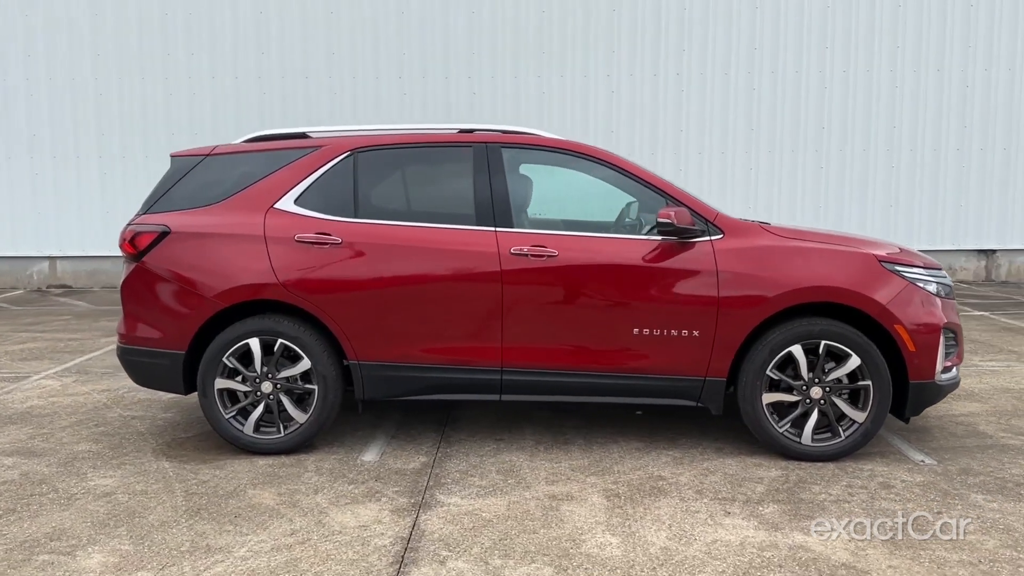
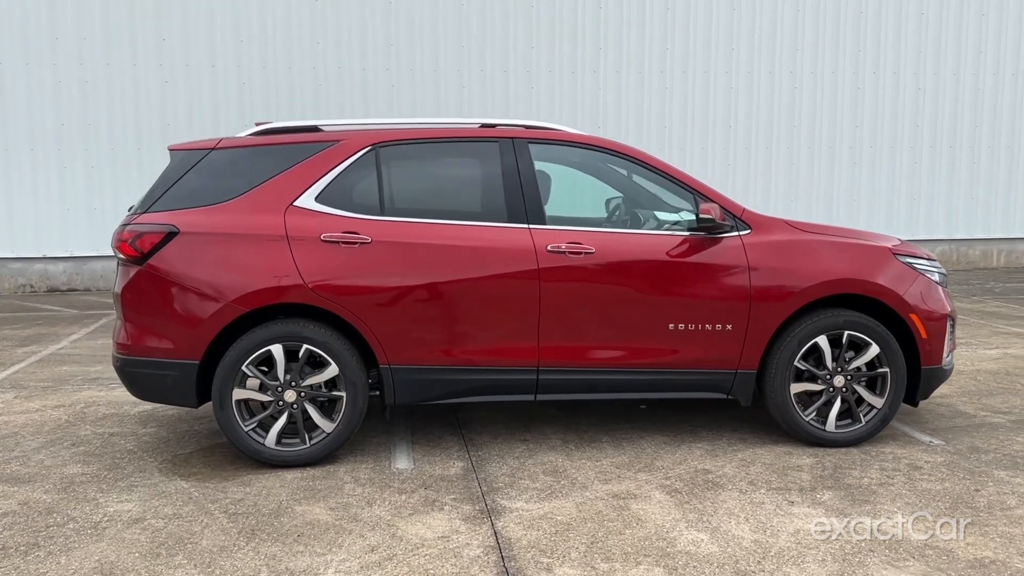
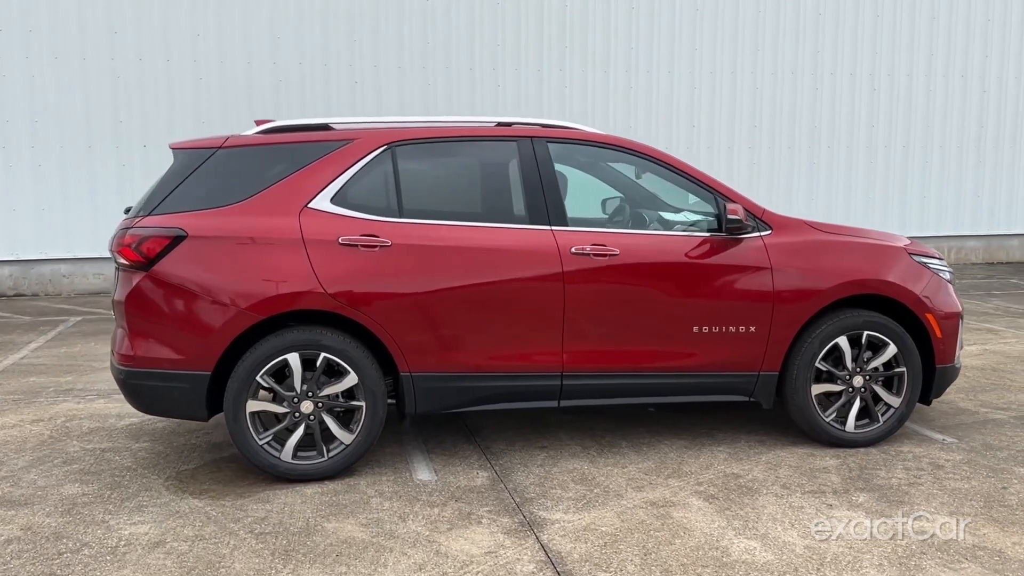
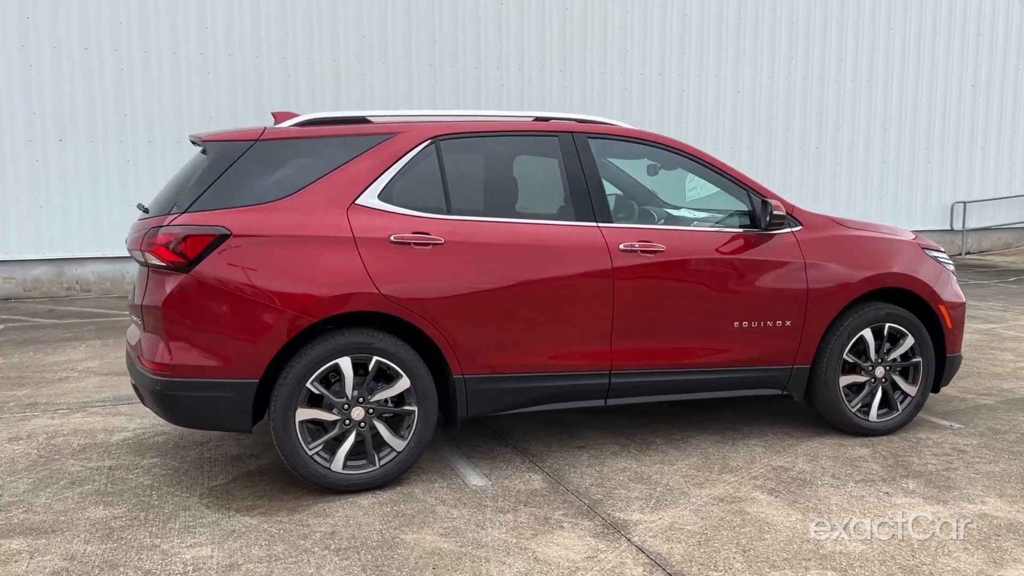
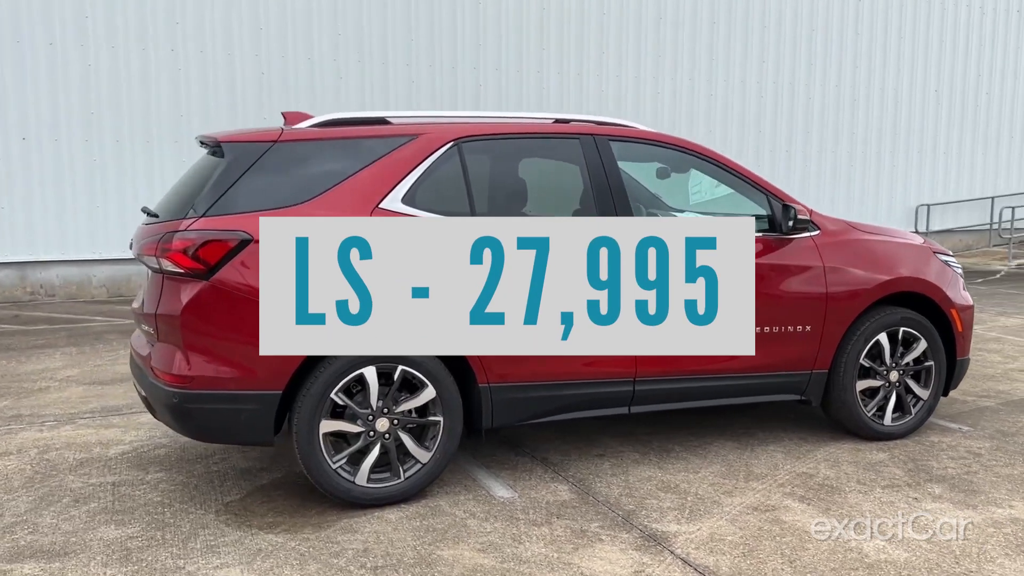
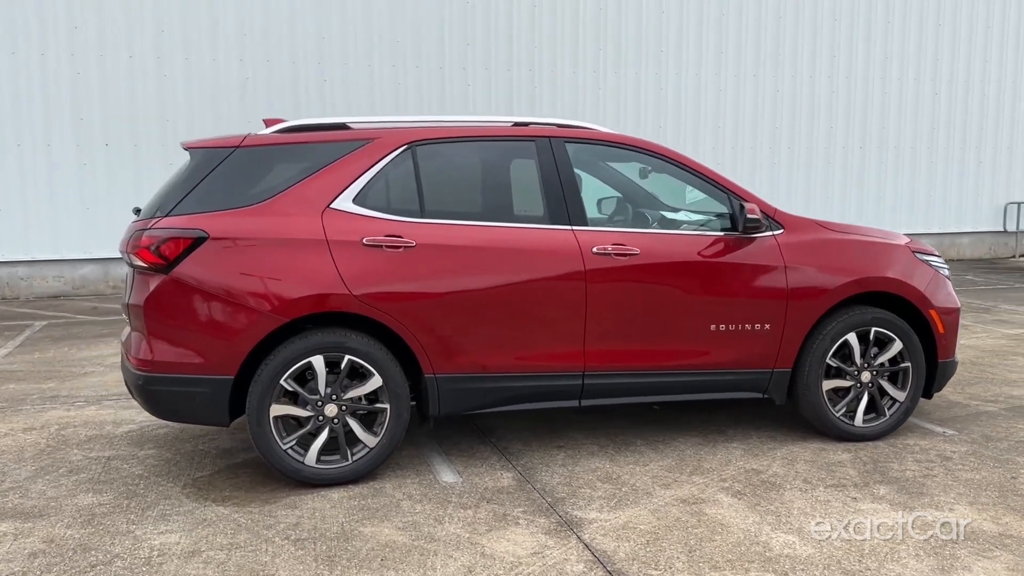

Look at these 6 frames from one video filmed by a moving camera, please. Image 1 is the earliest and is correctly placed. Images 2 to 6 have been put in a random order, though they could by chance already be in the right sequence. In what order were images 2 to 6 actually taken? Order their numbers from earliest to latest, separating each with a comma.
2, 3, 6, 4, 5
